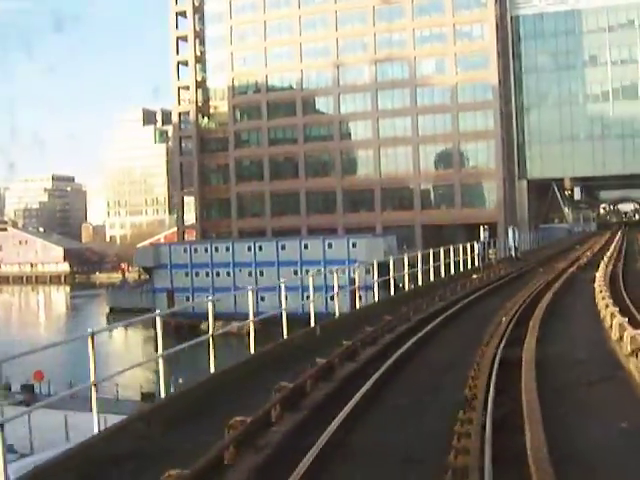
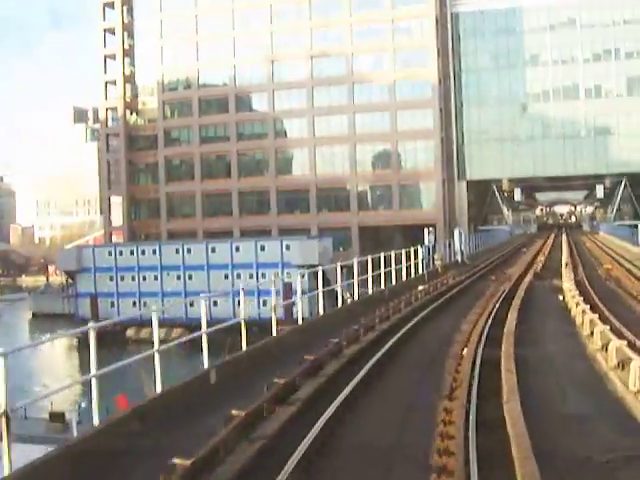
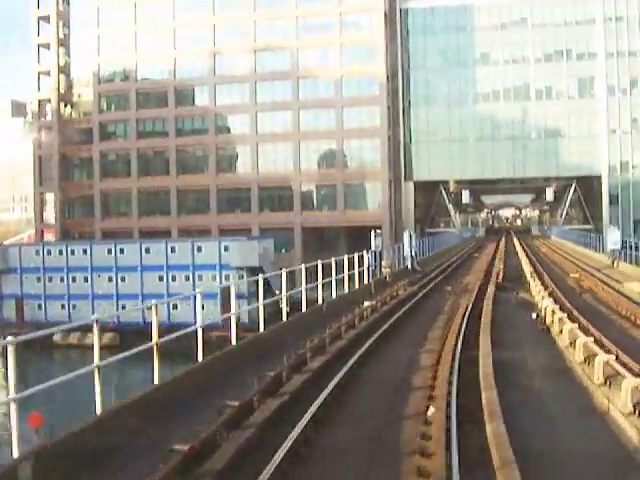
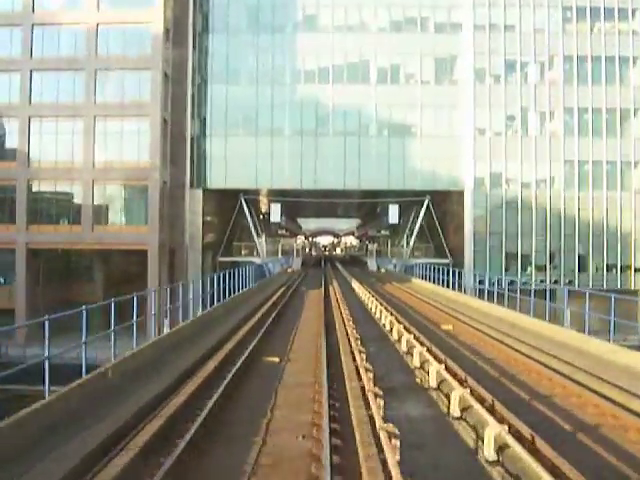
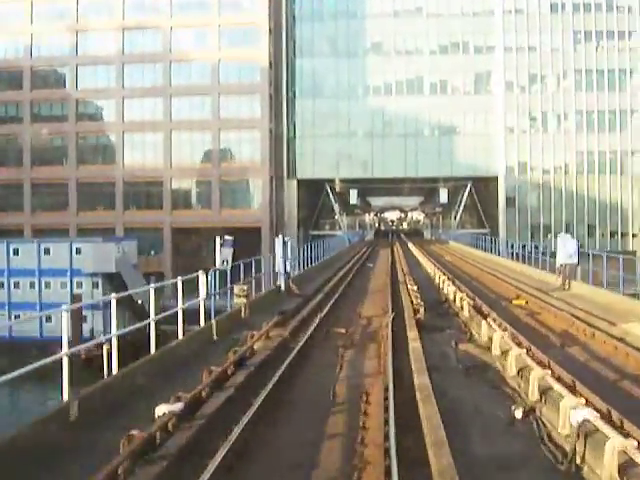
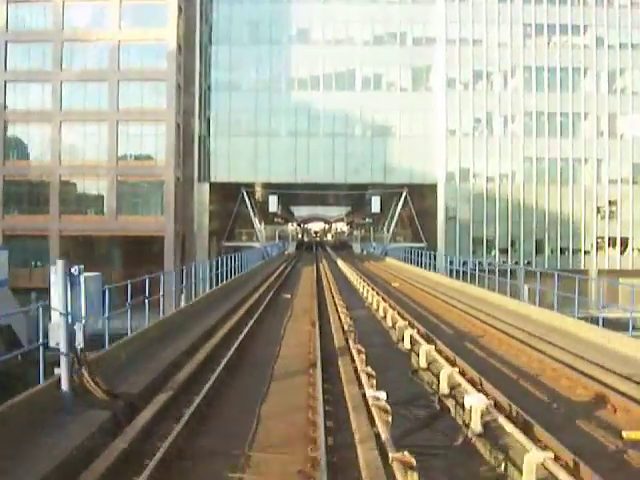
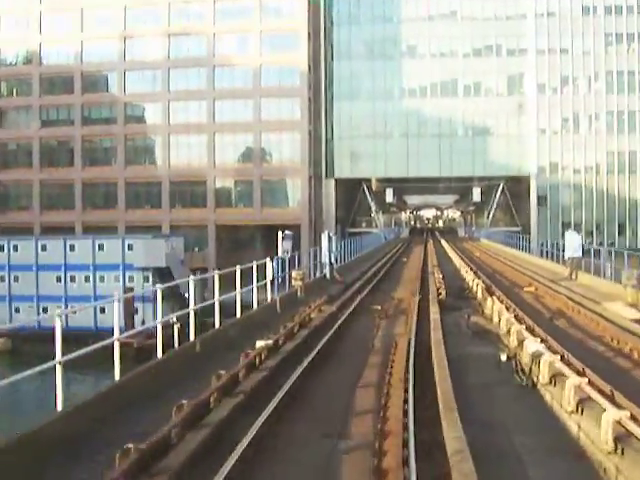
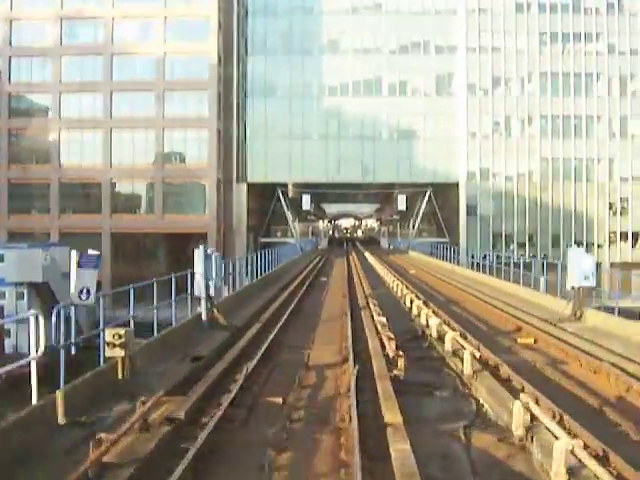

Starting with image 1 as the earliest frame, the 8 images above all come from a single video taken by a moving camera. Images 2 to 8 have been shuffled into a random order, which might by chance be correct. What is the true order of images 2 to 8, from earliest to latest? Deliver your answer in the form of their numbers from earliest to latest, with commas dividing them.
2, 3, 7, 5, 8, 6, 4
